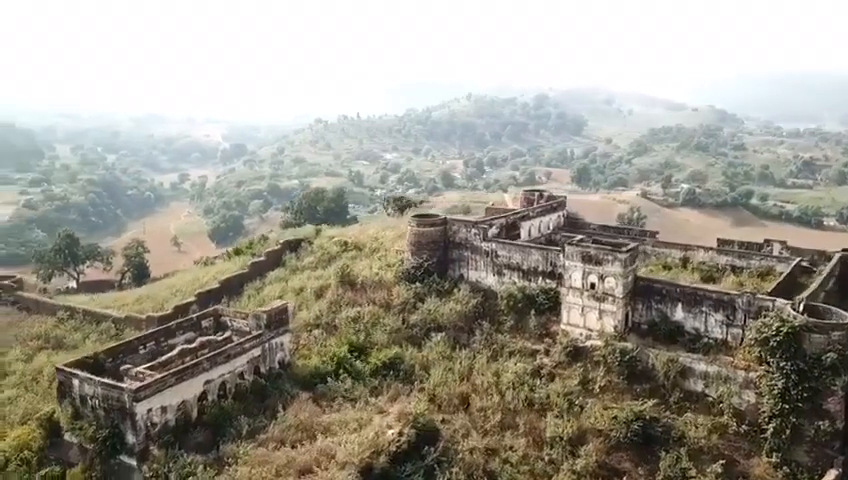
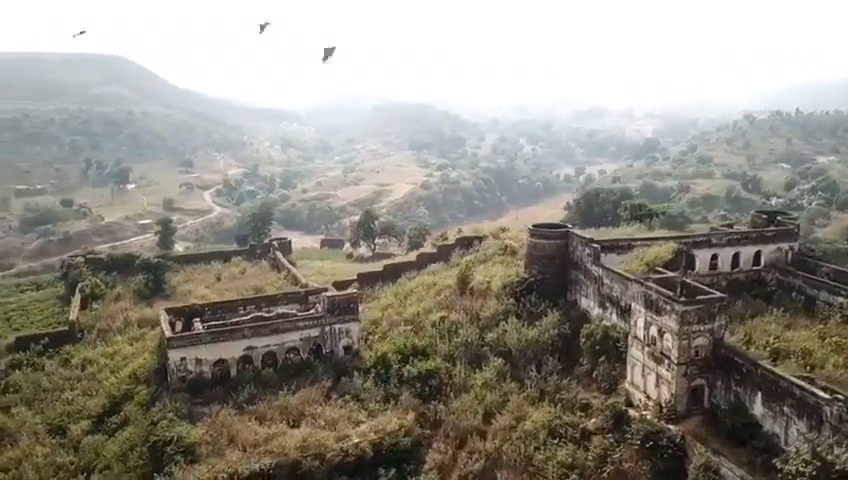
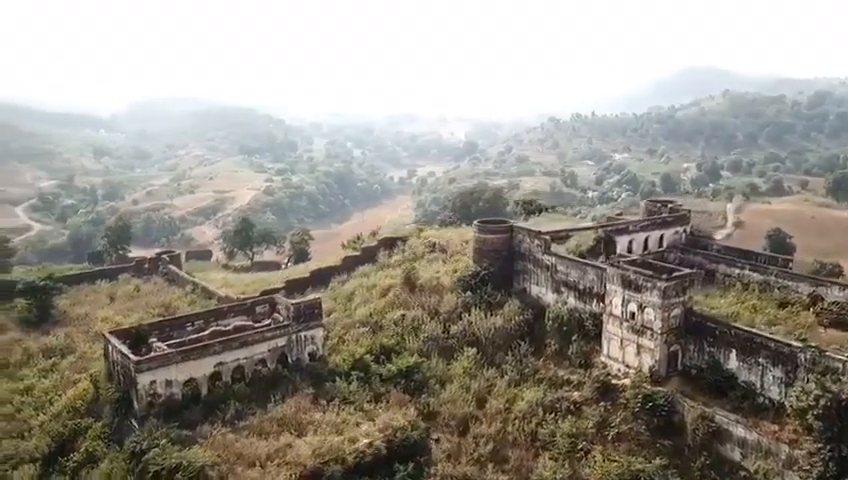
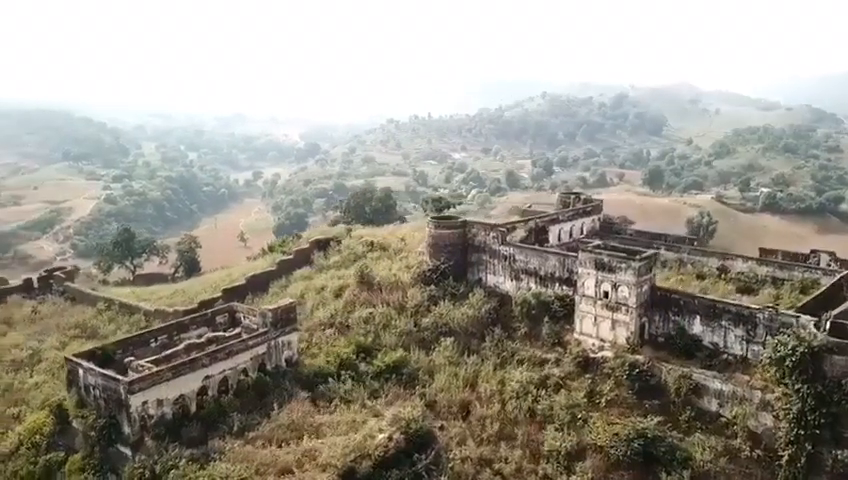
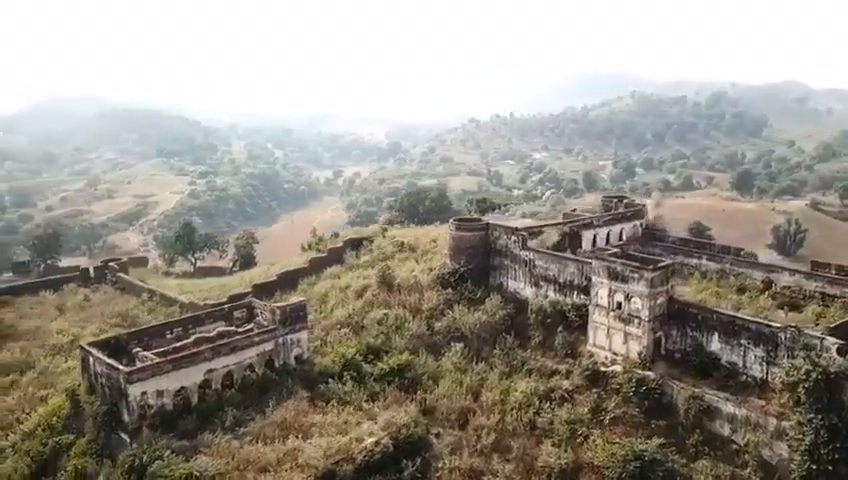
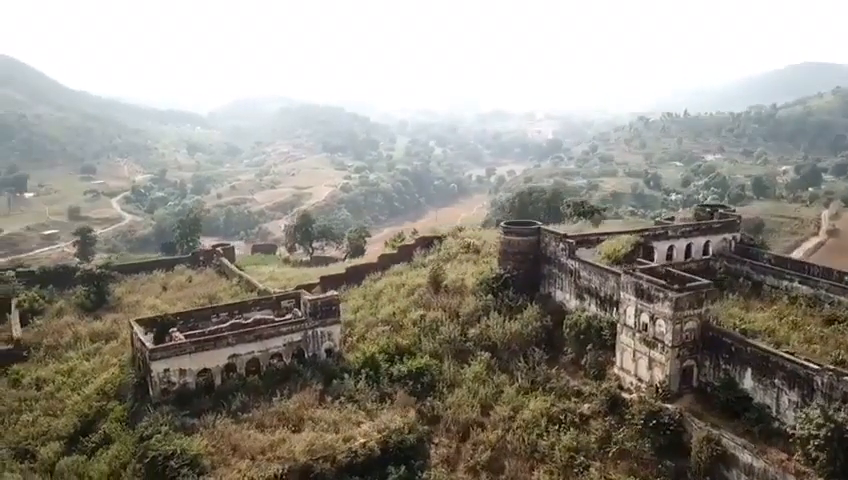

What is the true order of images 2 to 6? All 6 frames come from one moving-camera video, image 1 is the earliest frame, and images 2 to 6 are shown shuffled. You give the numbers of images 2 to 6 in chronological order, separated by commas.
4, 5, 3, 6, 2
